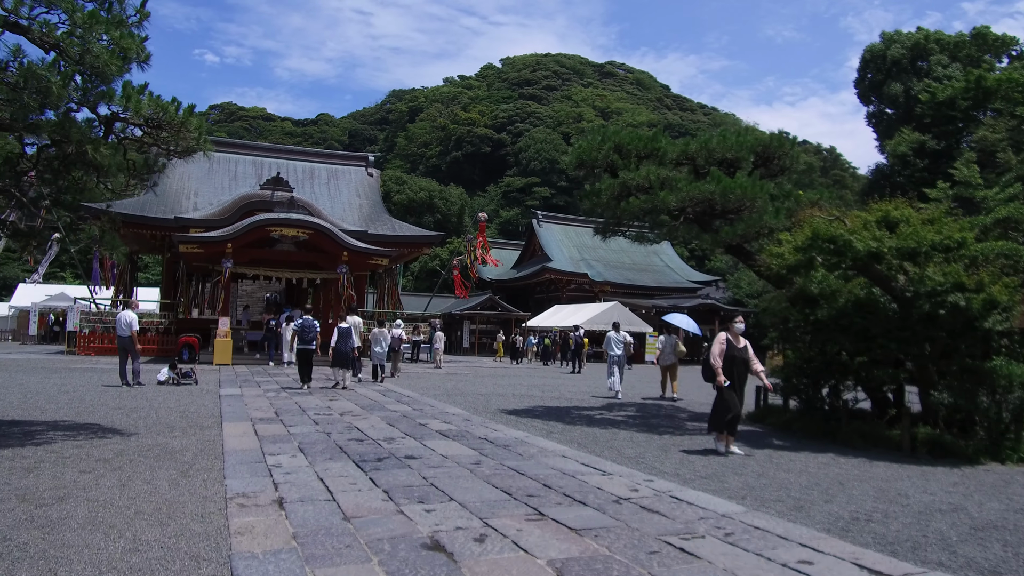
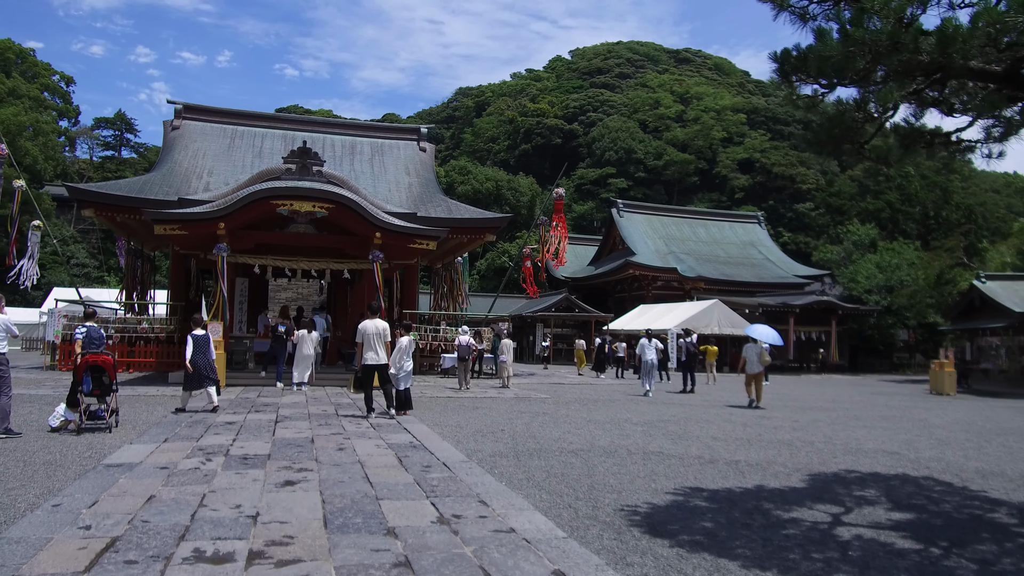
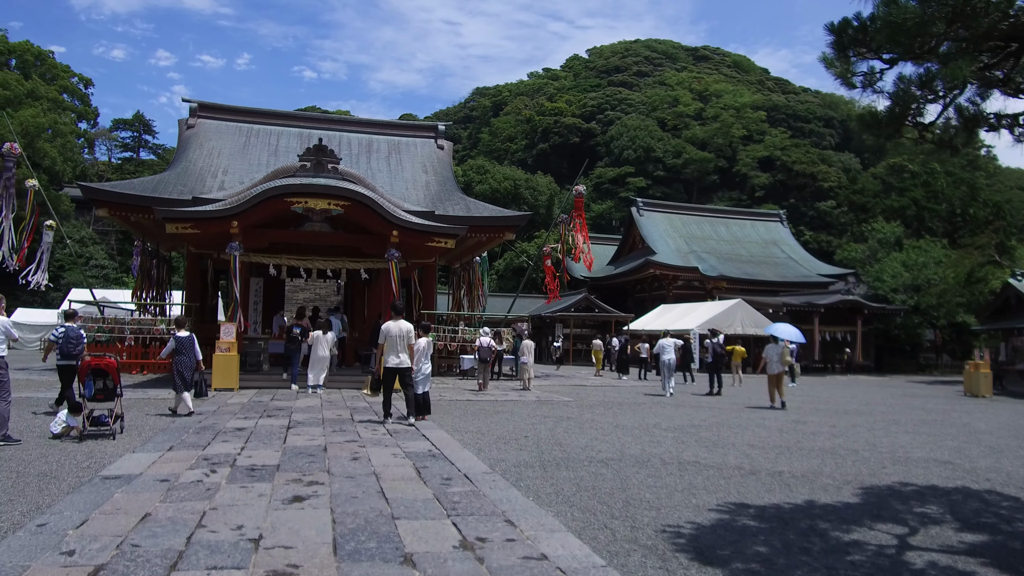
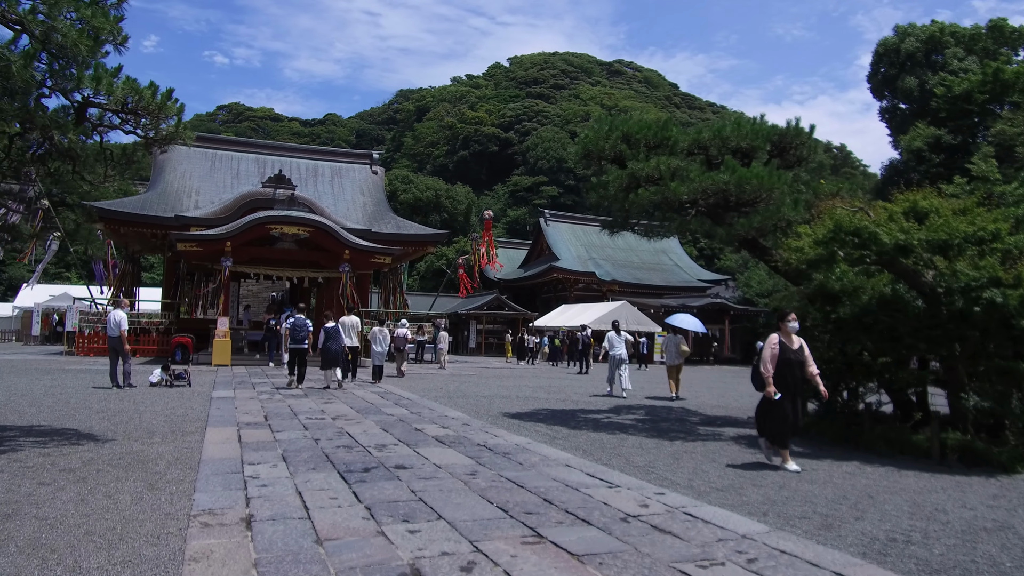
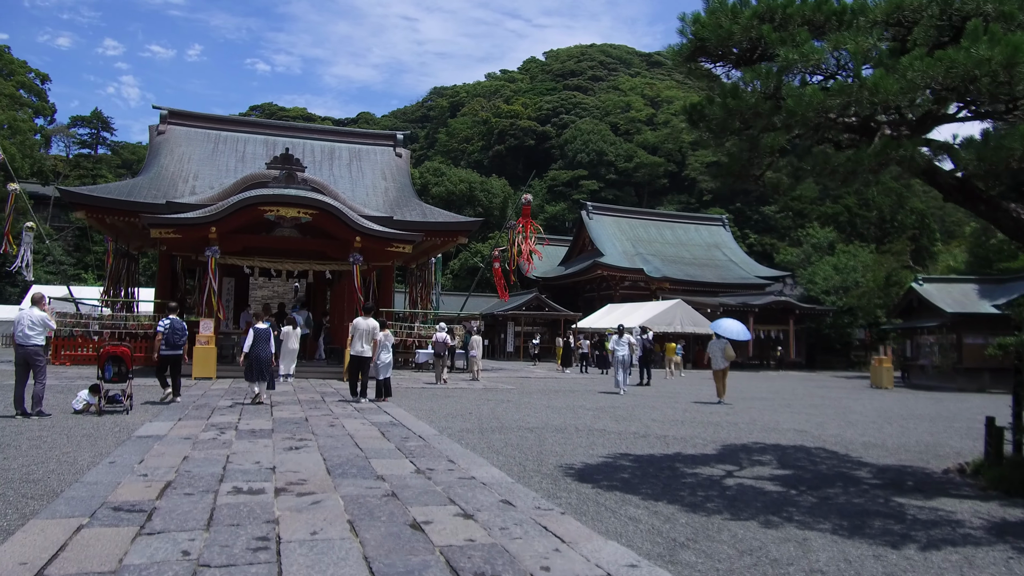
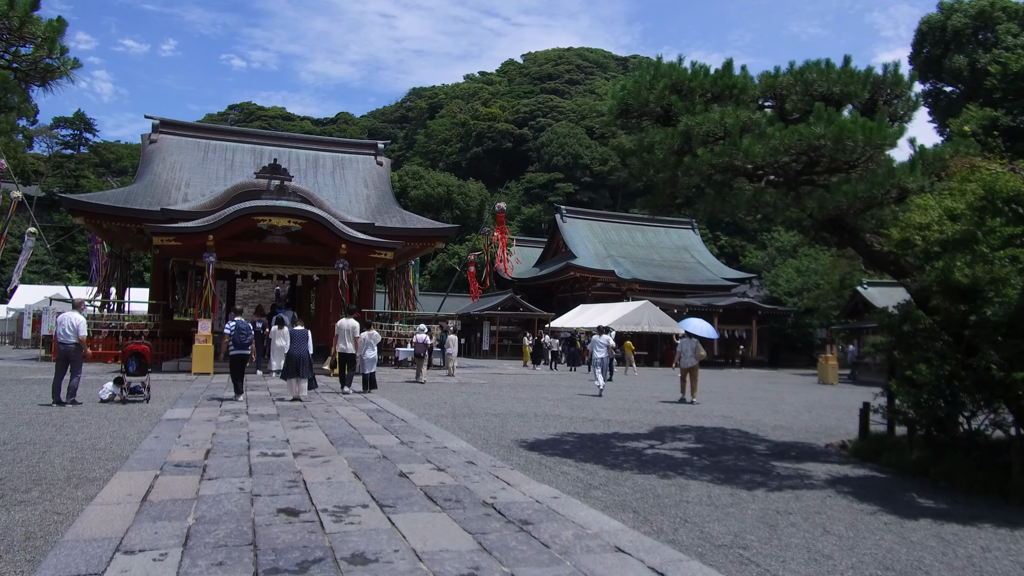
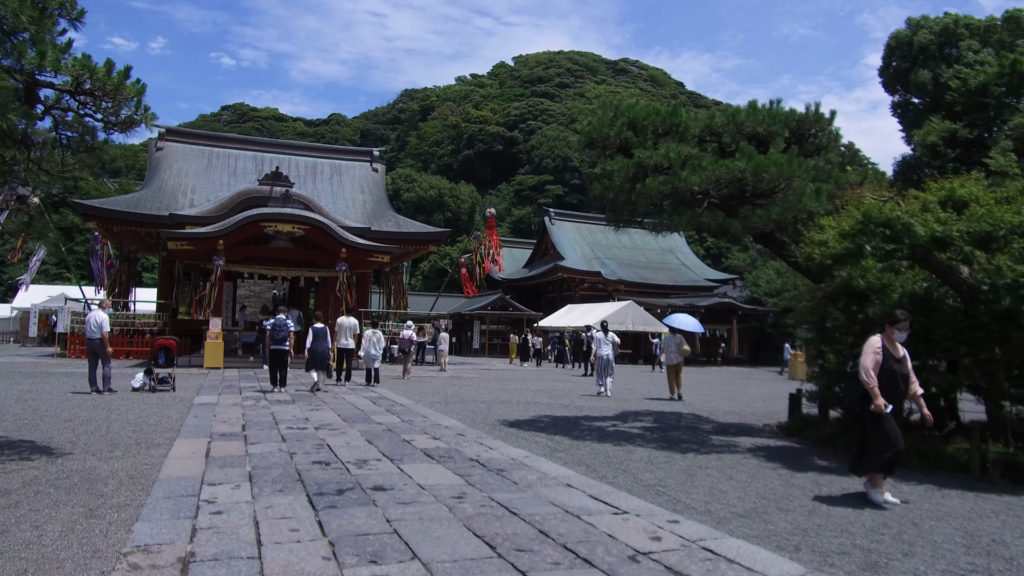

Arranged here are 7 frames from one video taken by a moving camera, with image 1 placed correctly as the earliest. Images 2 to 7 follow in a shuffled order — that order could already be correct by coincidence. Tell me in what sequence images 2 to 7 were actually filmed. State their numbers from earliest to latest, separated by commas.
4, 7, 6, 5, 2, 3
